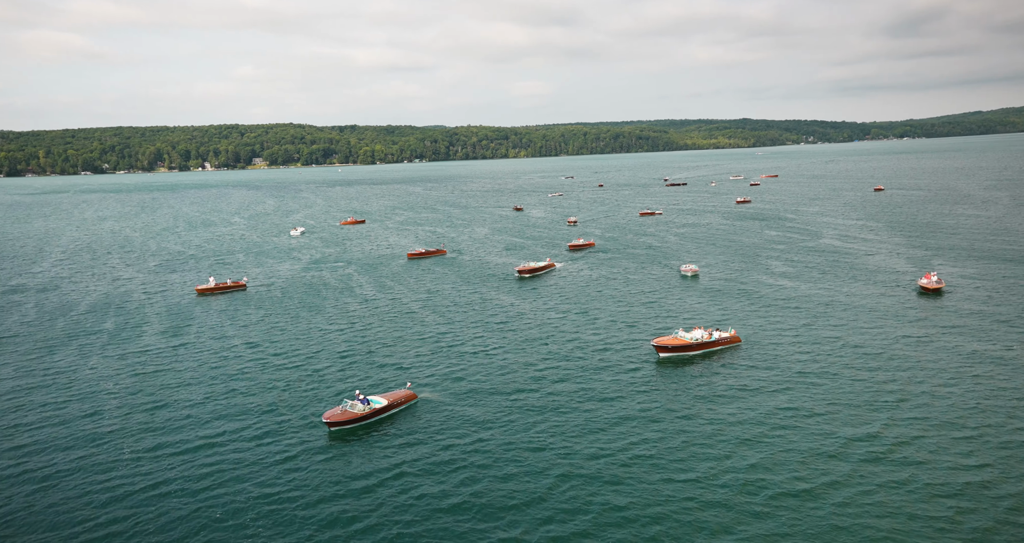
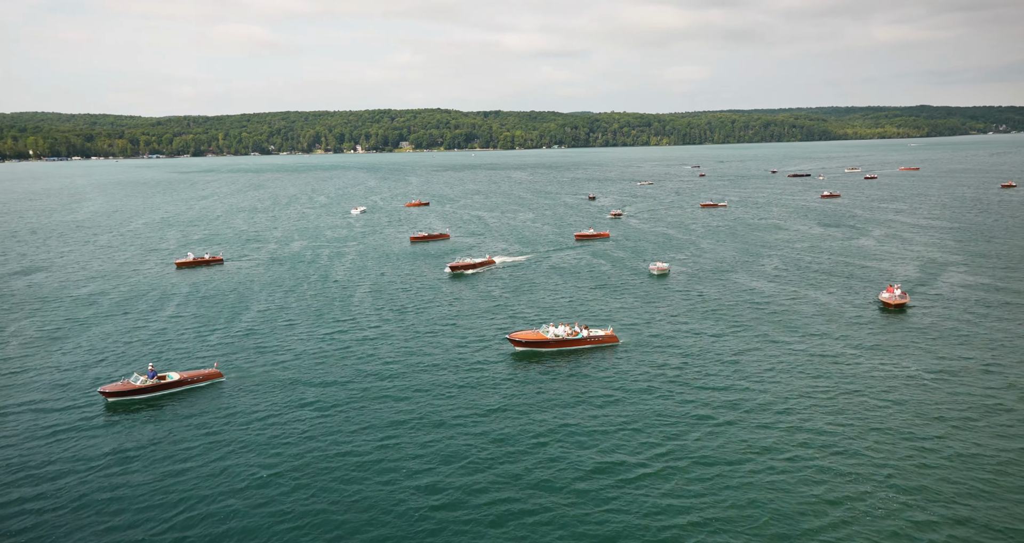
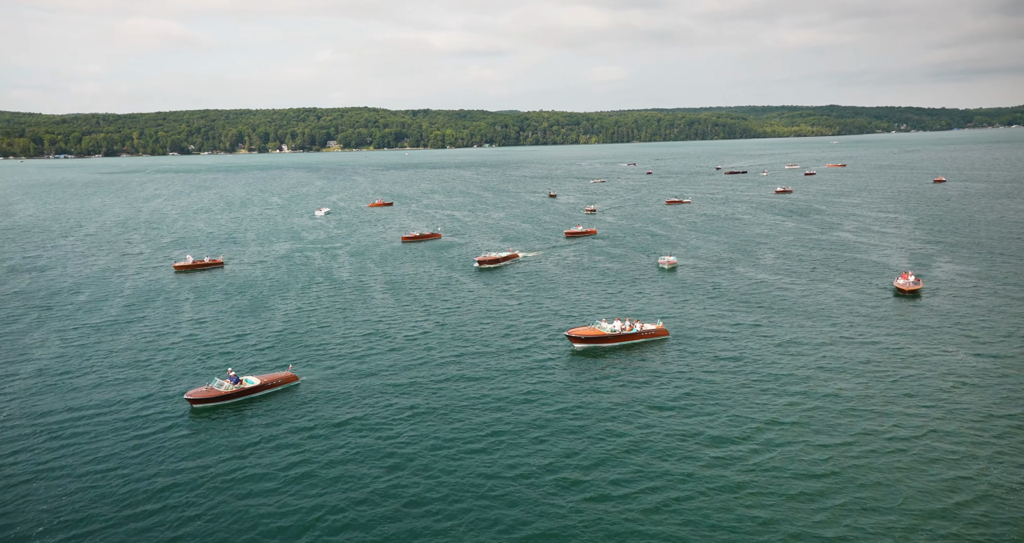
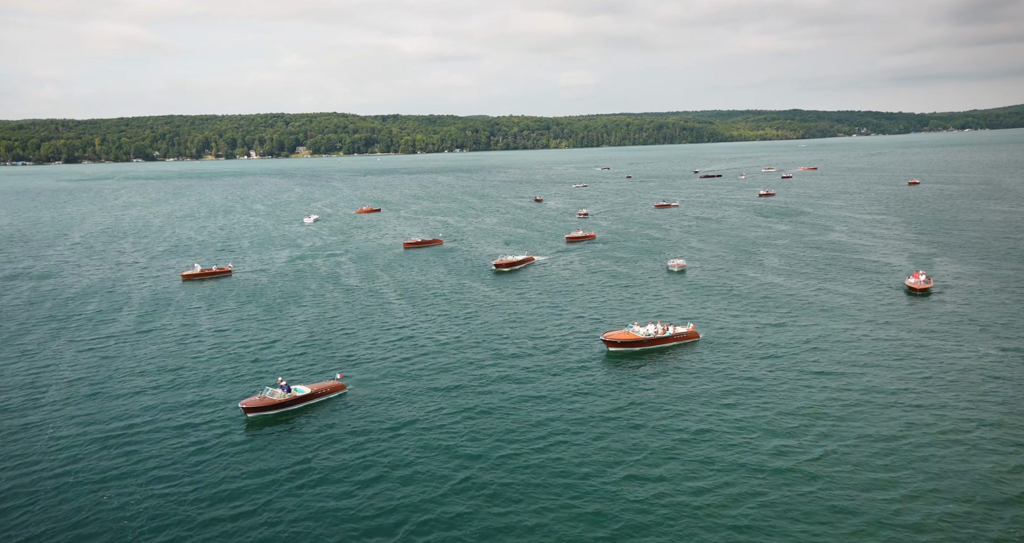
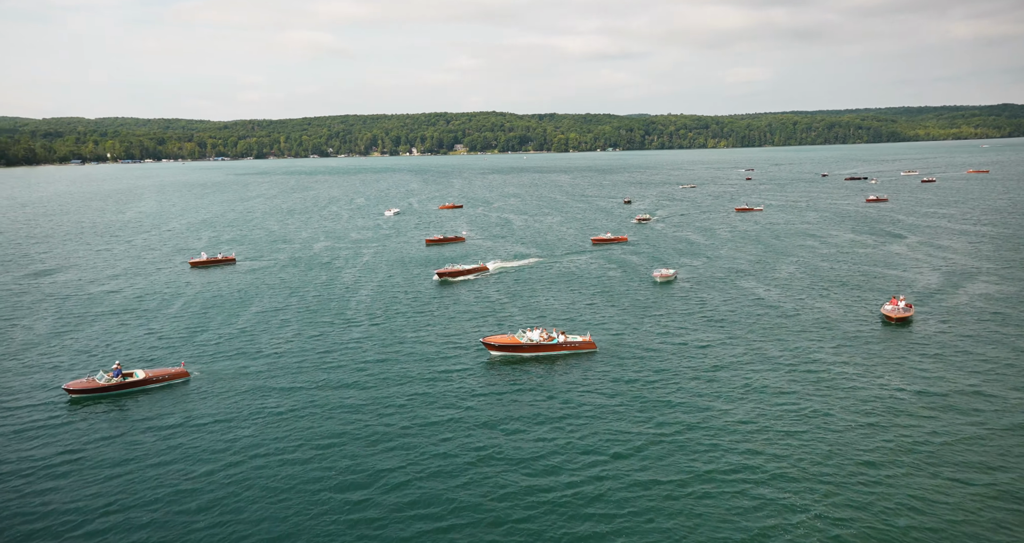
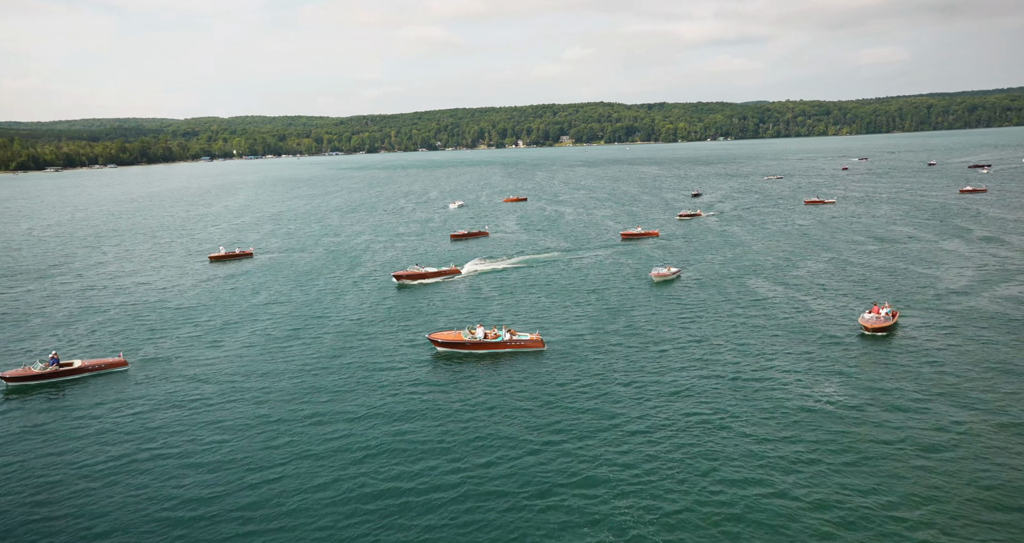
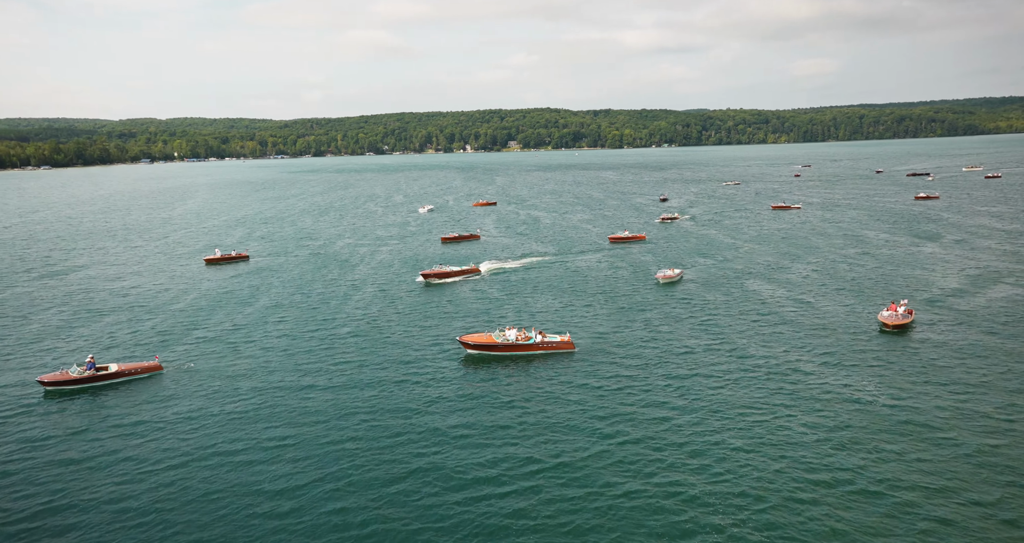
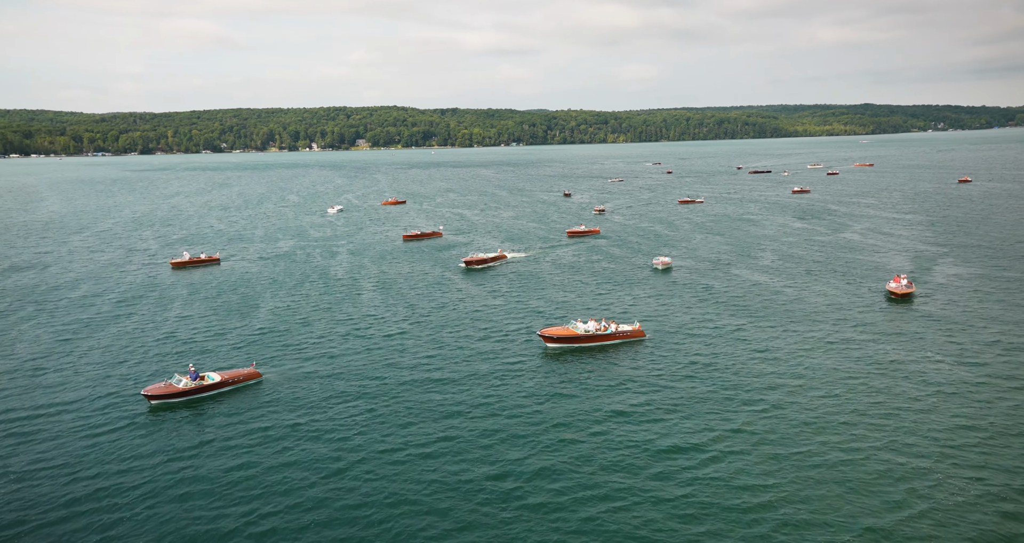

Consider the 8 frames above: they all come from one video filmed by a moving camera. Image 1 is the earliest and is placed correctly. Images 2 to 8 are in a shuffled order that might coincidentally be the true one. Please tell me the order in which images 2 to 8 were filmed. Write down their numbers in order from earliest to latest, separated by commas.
4, 3, 8, 2, 5, 7, 6
